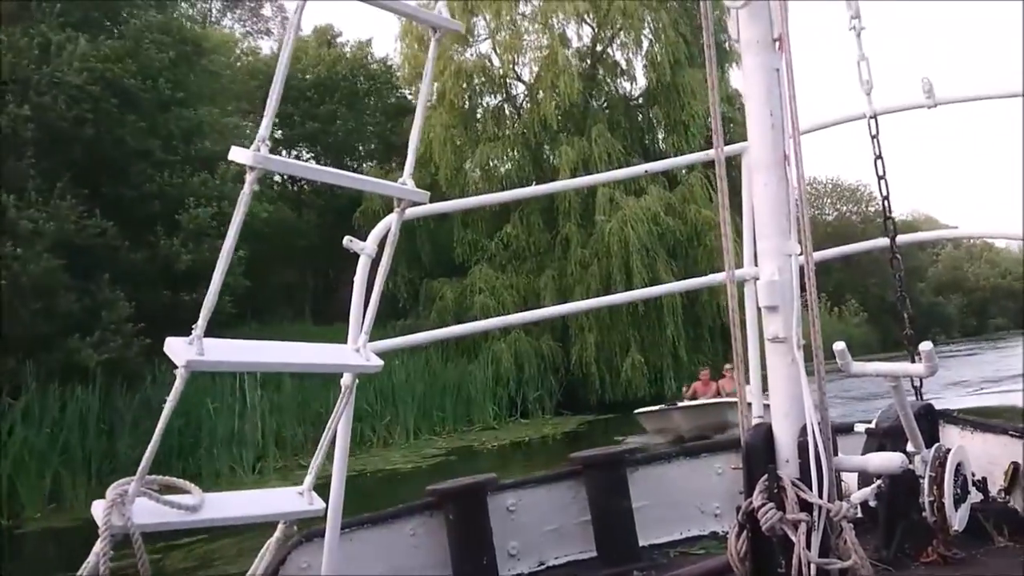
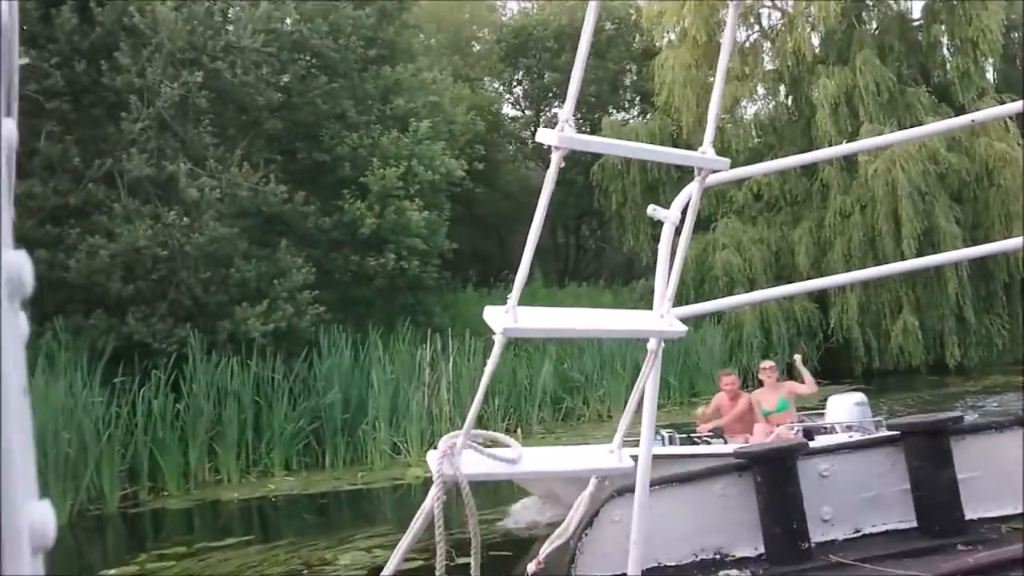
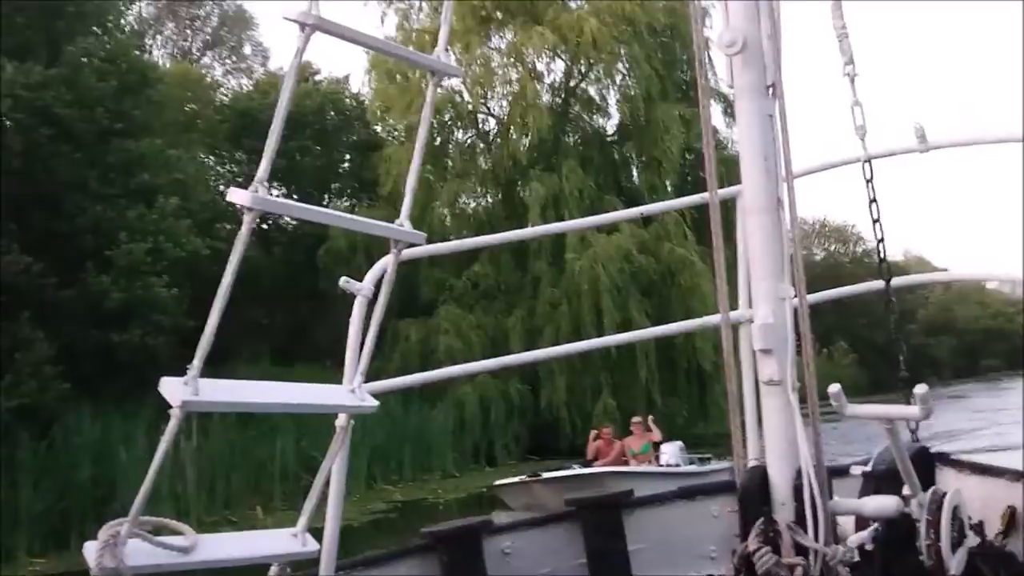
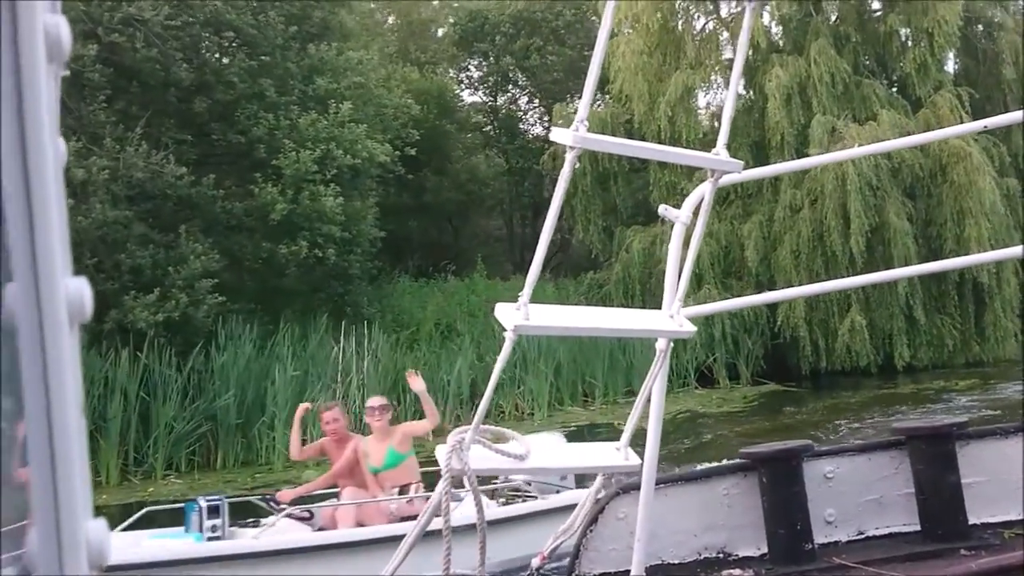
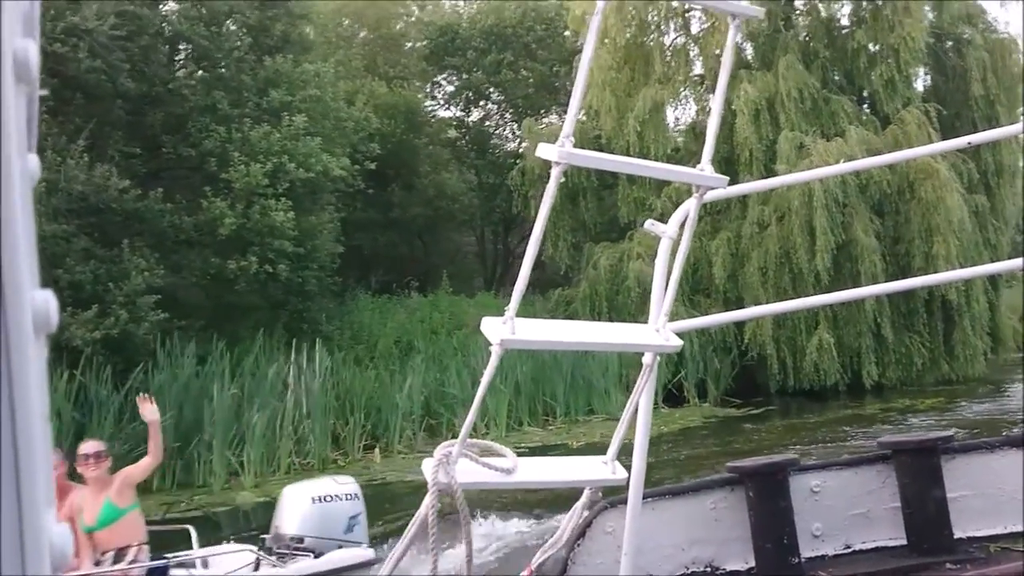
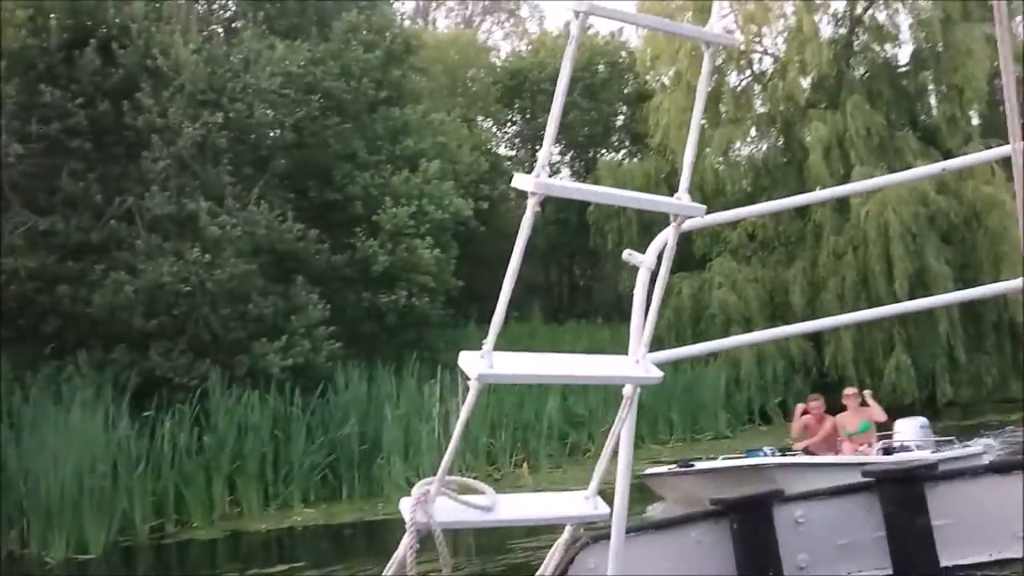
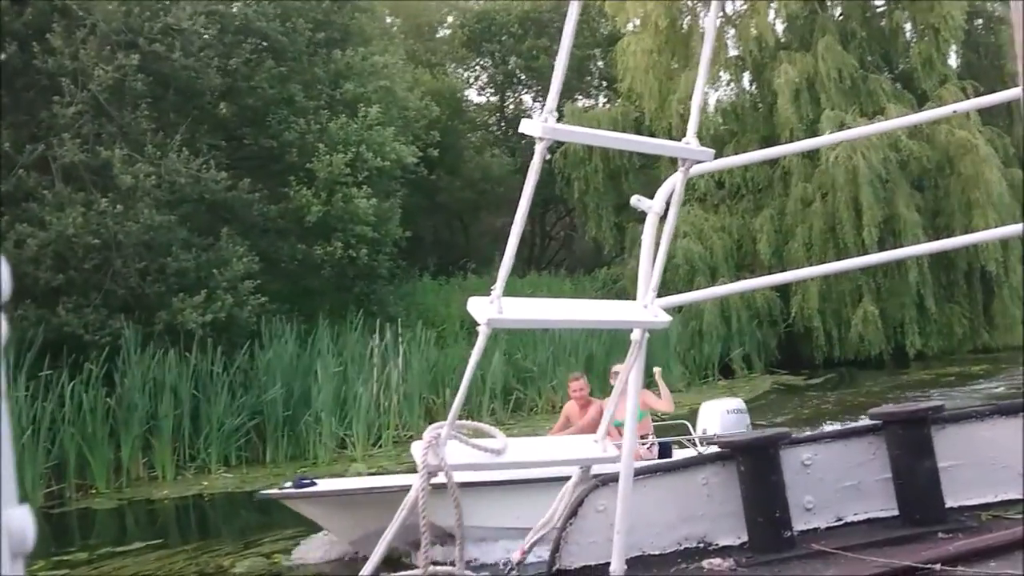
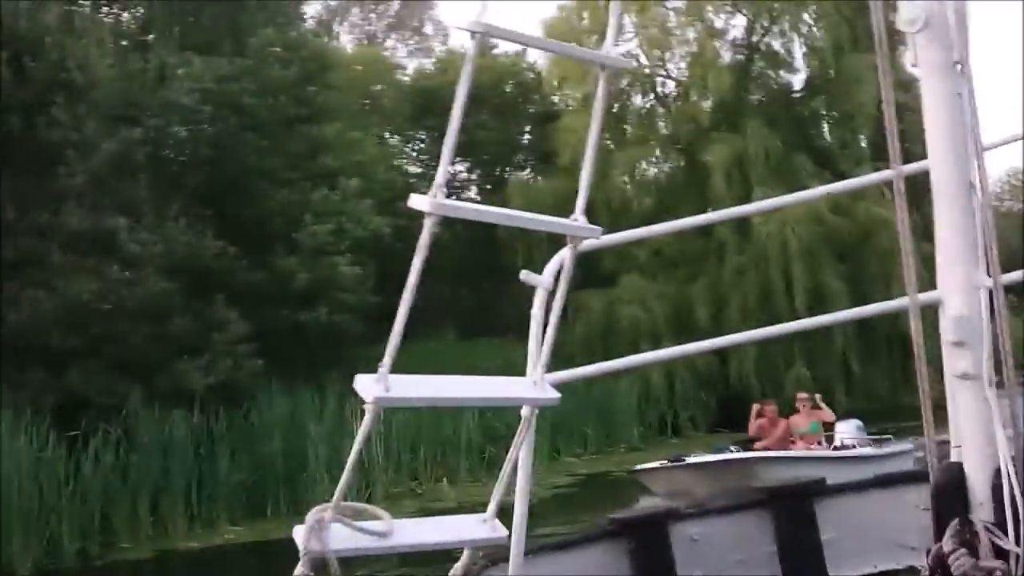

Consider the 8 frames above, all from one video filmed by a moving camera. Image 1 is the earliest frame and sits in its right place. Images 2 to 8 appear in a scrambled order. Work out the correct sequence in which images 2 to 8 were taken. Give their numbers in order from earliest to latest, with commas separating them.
3, 8, 6, 2, 7, 4, 5
